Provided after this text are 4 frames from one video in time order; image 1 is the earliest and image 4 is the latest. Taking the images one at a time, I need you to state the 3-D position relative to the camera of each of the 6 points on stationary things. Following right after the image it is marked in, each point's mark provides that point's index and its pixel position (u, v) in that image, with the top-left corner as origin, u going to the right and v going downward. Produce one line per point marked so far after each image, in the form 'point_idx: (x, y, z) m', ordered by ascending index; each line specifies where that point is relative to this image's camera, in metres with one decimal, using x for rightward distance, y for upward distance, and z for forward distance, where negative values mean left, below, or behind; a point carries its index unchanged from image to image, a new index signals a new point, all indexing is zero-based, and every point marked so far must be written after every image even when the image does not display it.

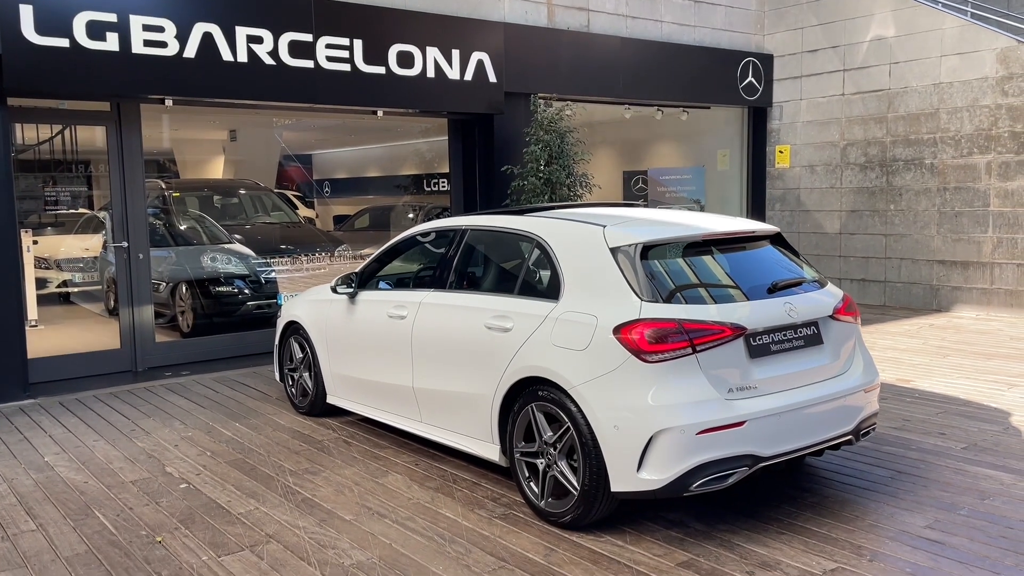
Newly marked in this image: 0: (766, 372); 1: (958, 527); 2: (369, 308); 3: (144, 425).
0: (+1.1, -0.4, +4.0) m
1: (+2.0, -1.1, +4.1) m
2: (-0.9, -0.1, +5.5) m
3: (-2.6, -1.0, +6.3) m
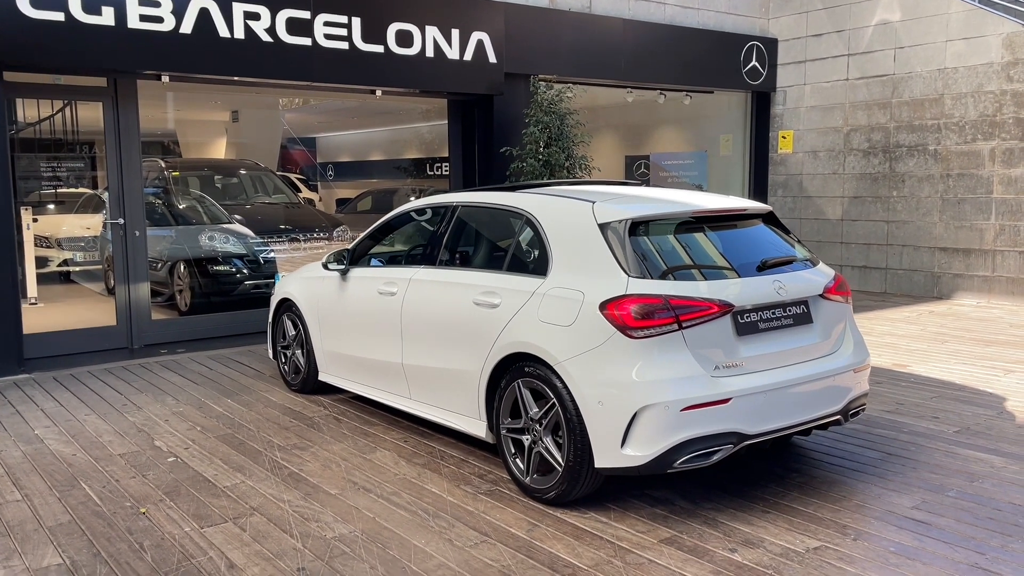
0: (+1.1, -0.3, +4.0) m
1: (+2.0, -1.0, +4.0) m
2: (-1.0, 0.0, +5.5) m
3: (-2.7, -0.8, +6.3) m
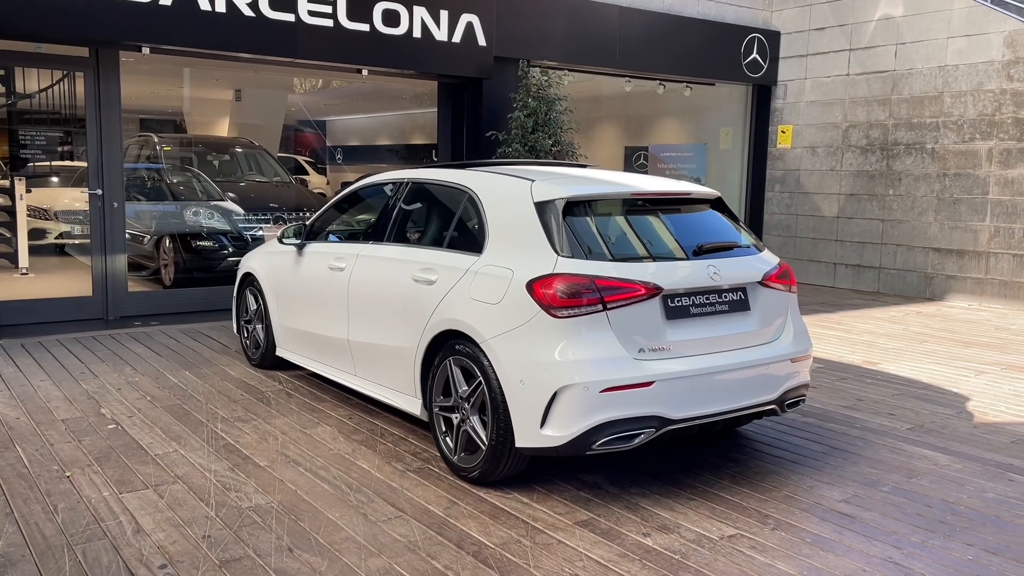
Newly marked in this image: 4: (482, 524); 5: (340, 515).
0: (+0.7, -0.2, +3.9) m
1: (+1.6, -1.0, +4.0) m
2: (-1.2, +0.2, +5.5) m
3: (-3.0, -0.6, +6.3) m
4: (-0.1, -1.0, +3.6) m
5: (-0.7, -1.0, +3.7) m
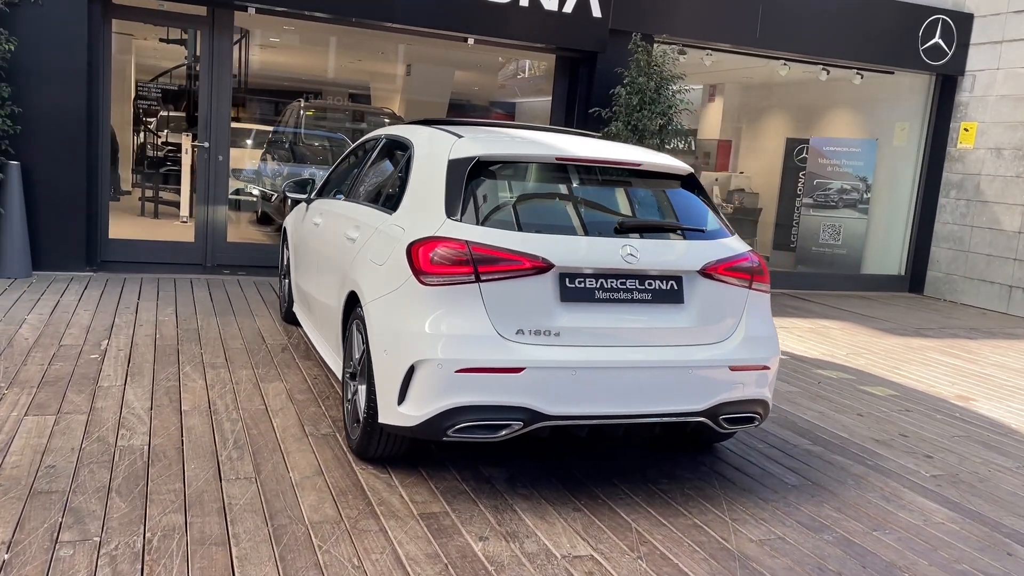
0: (+0.3, -0.1, +3.4) m
1: (+1.0, -1.0, +3.2) m
2: (-1.2, +0.4, +5.4) m
3: (-2.8, -0.1, +6.6) m
4: (-0.7, -0.8, +3.4) m
5: (-1.3, -0.7, +3.6) m
